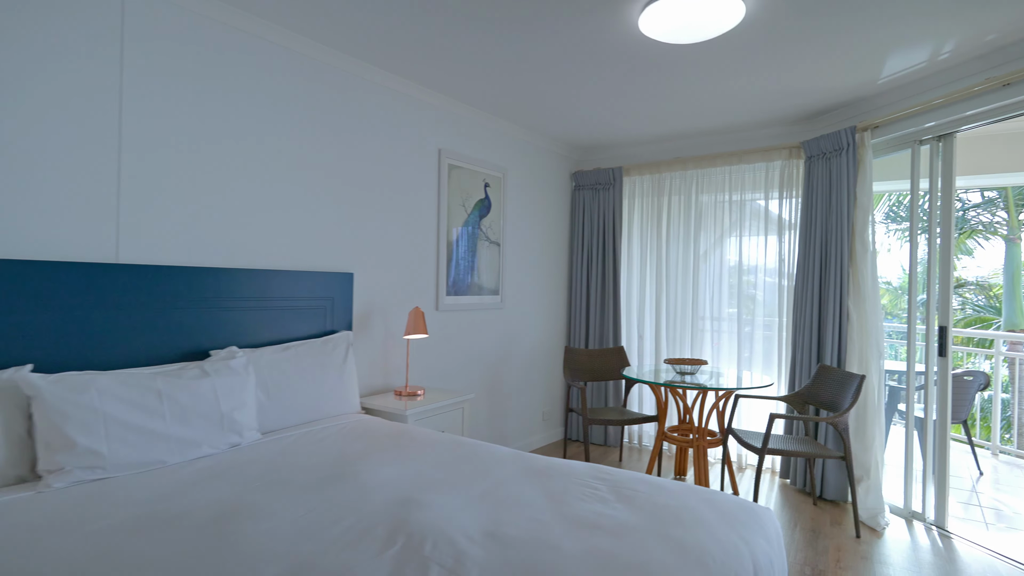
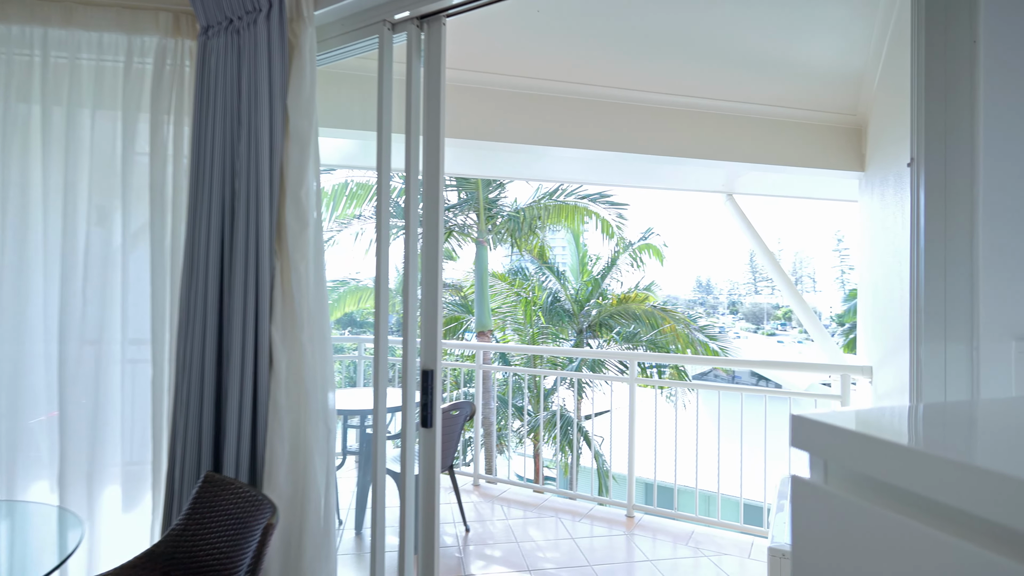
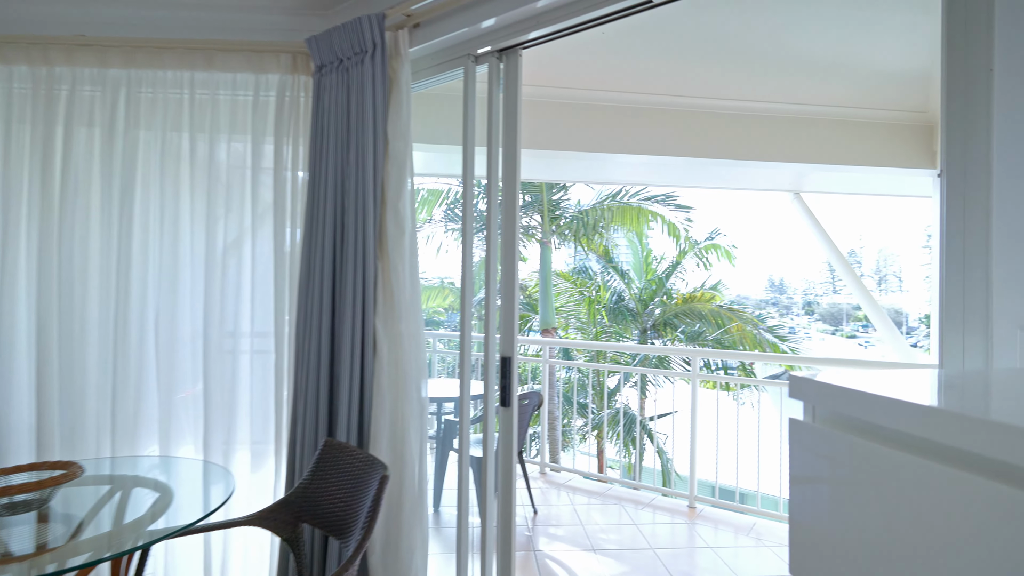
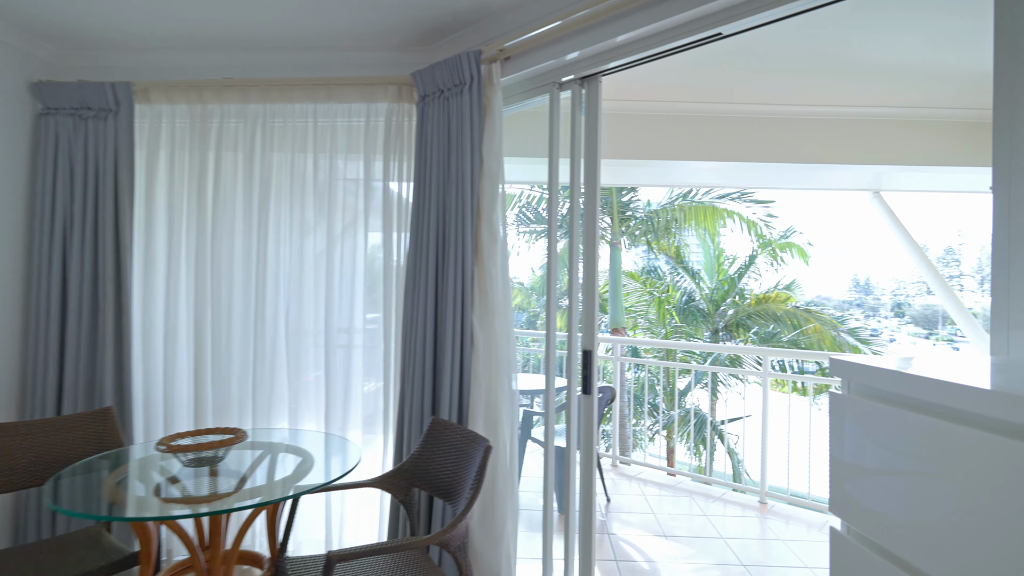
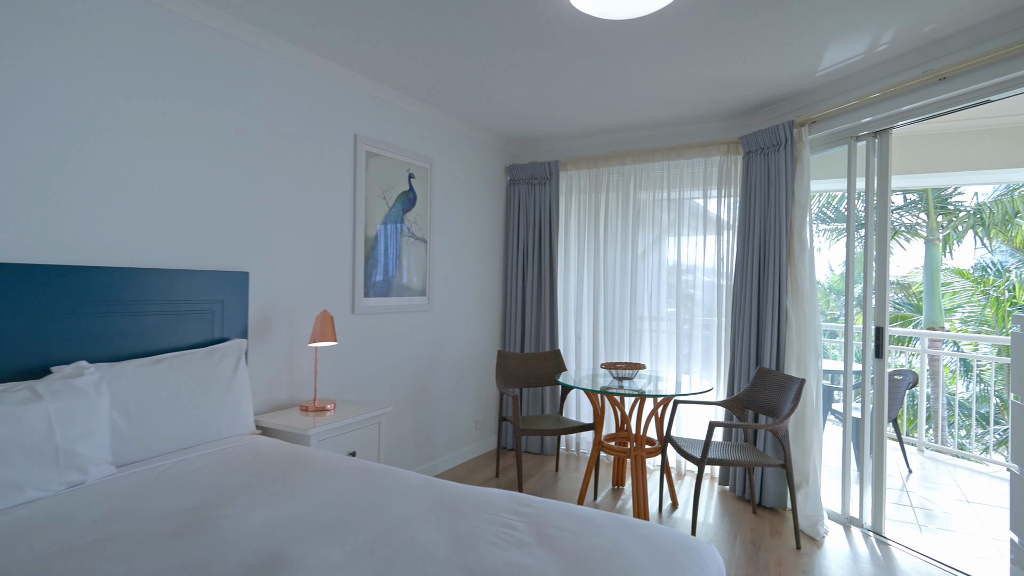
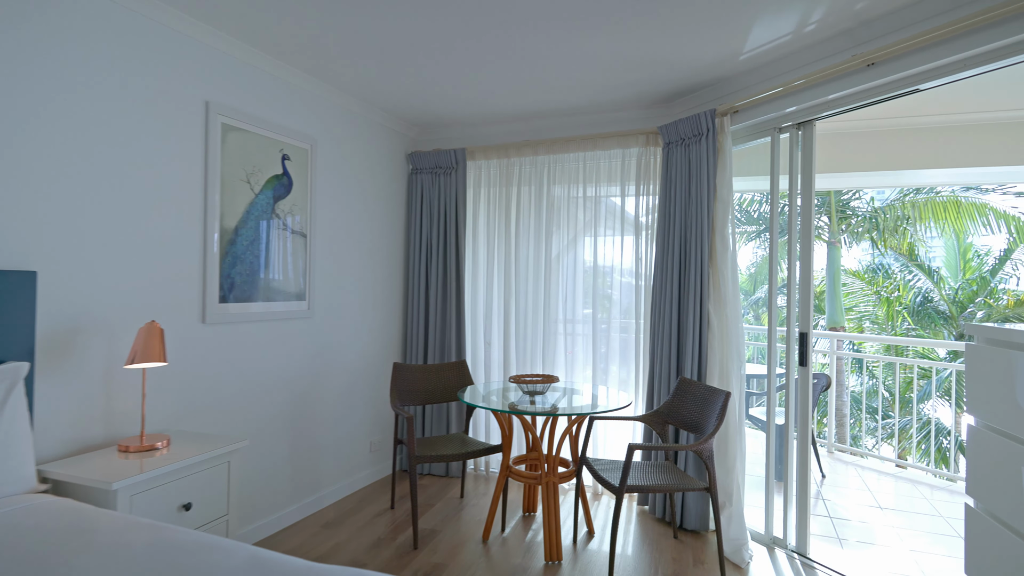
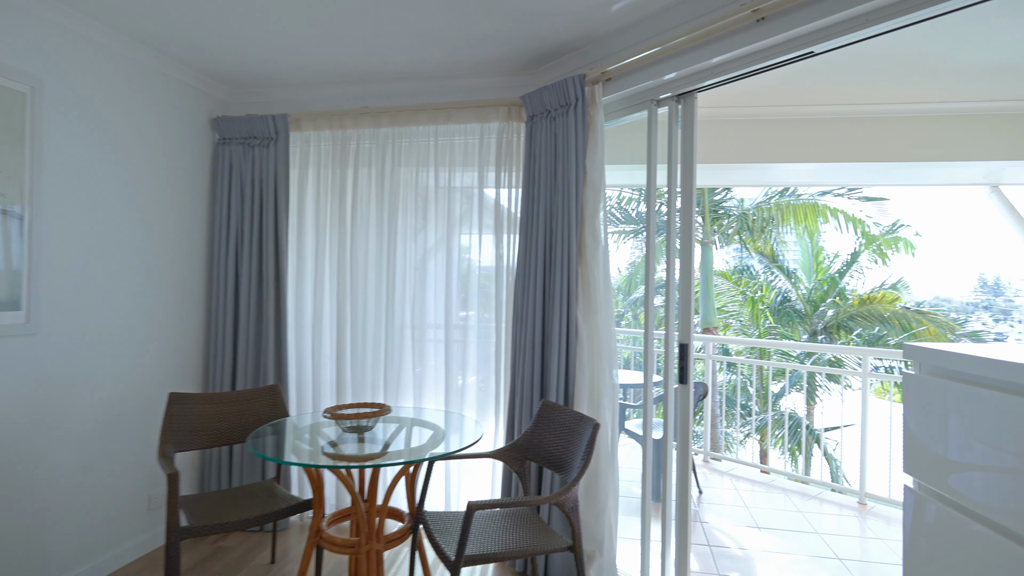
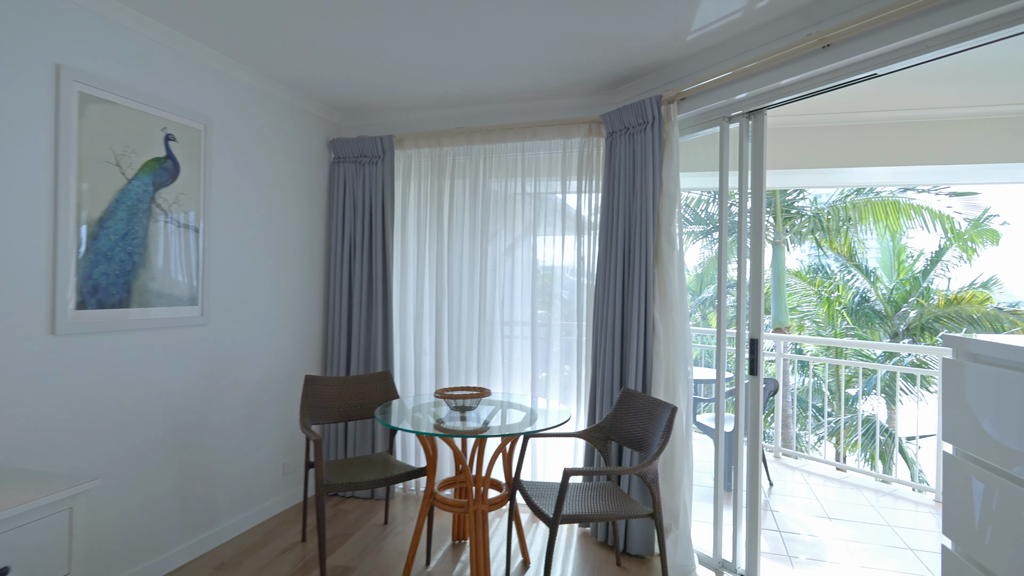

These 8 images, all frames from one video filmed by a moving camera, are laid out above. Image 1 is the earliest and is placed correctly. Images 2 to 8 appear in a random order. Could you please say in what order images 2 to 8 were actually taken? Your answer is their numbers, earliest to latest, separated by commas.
5, 6, 8, 7, 4, 3, 2
